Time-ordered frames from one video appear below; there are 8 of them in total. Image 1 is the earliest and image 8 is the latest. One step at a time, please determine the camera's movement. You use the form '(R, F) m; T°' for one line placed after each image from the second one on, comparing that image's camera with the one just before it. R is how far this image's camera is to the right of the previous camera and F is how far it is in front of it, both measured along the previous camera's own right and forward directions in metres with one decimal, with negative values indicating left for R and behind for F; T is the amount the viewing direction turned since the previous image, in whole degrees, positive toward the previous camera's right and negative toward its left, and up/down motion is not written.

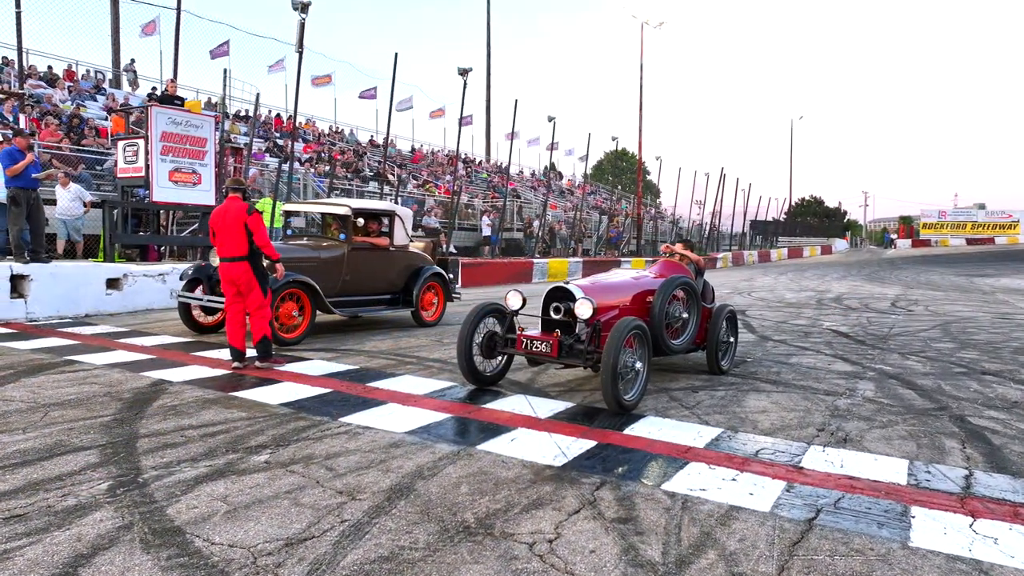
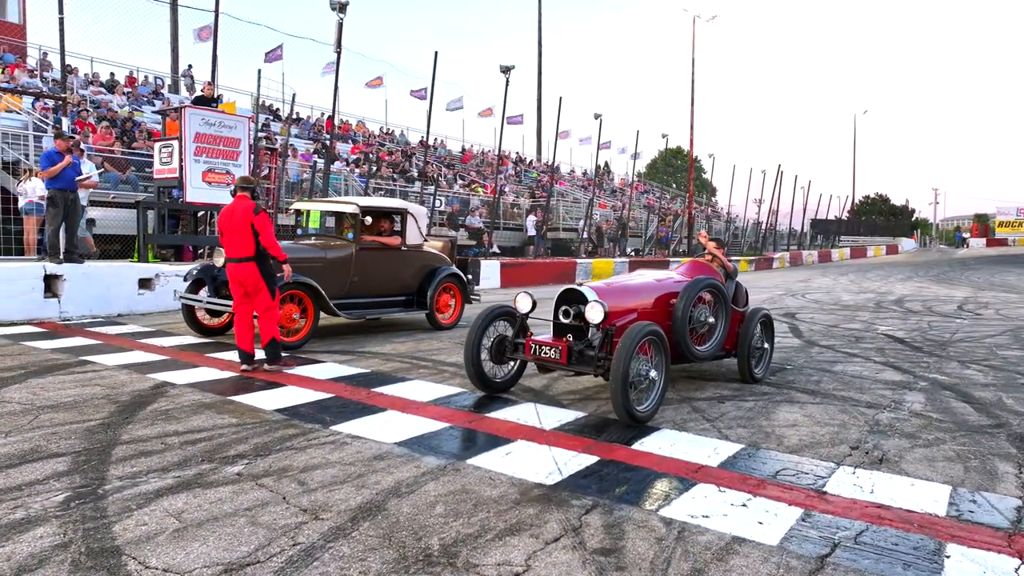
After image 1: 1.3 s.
(+0.3, +0.3) m; -4°
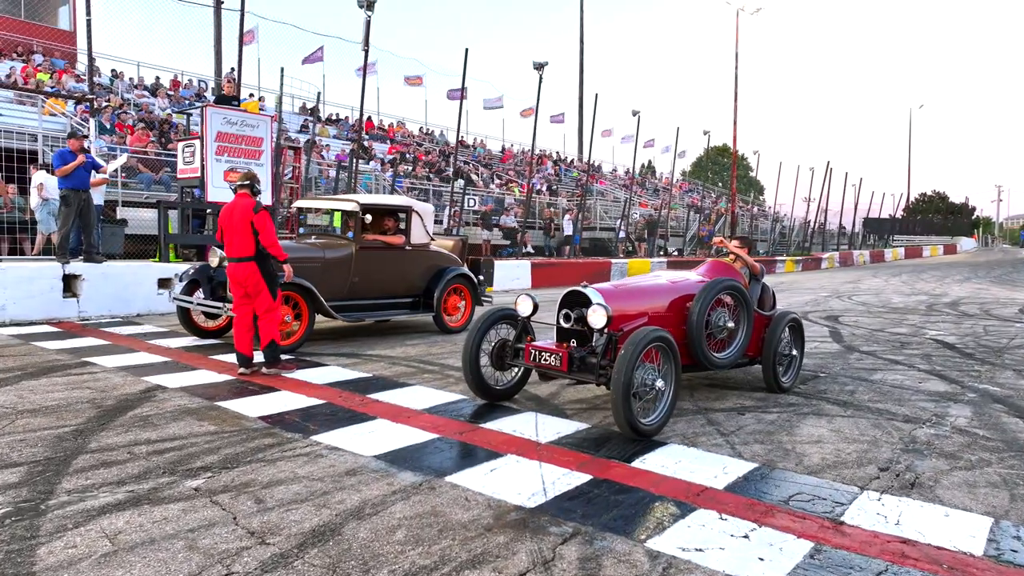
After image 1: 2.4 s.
(+0.3, +0.3) m; -4°
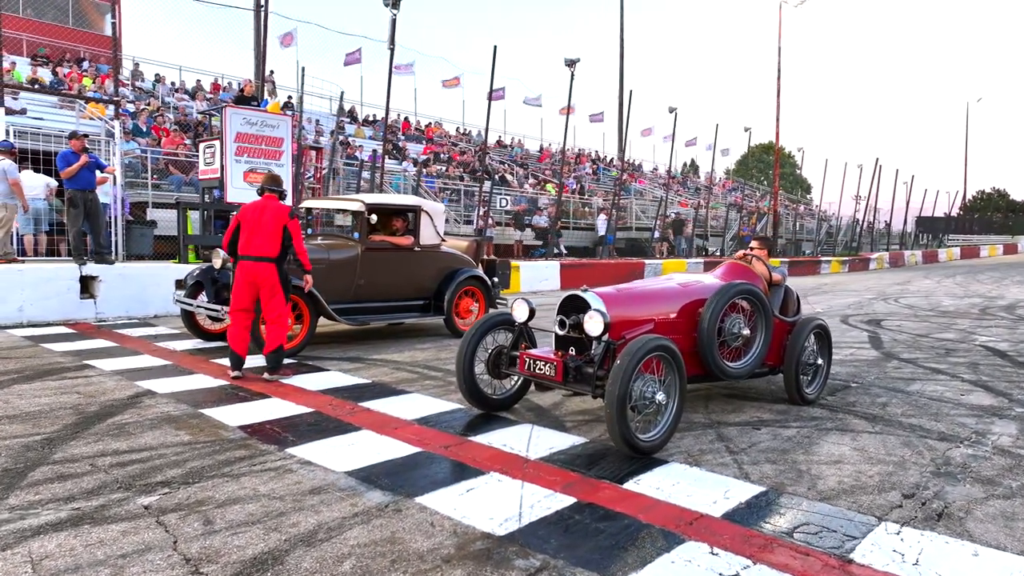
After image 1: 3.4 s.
(+0.3, +0.3) m; -3°
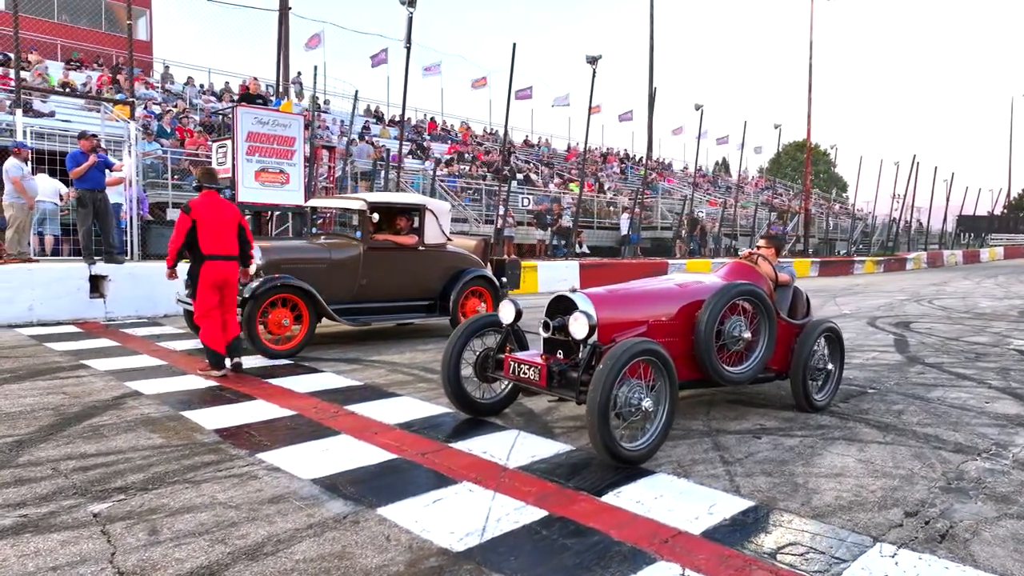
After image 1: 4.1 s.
(+0.3, +0.2) m; -3°
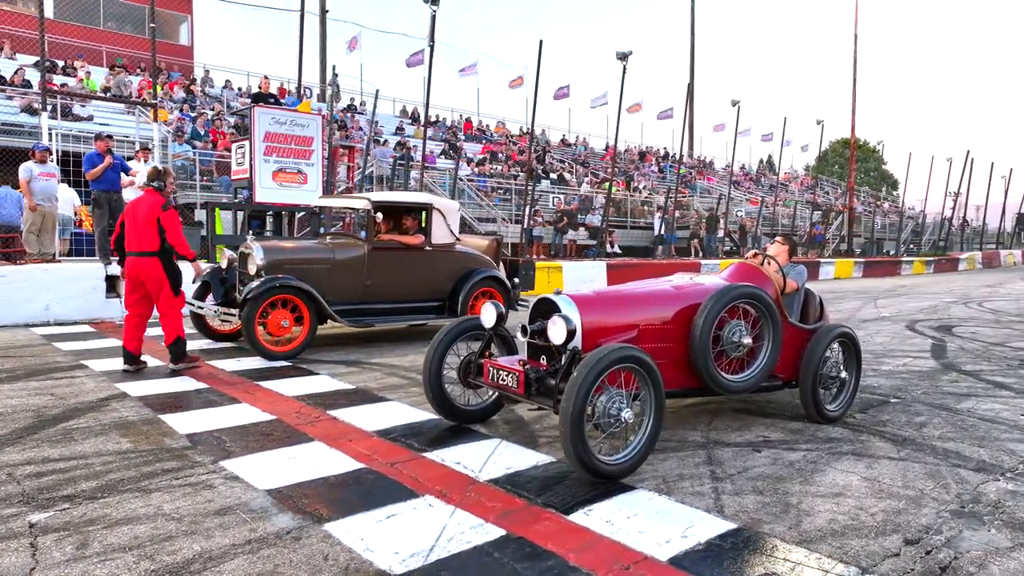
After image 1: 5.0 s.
(+0.4, +0.2) m; -3°
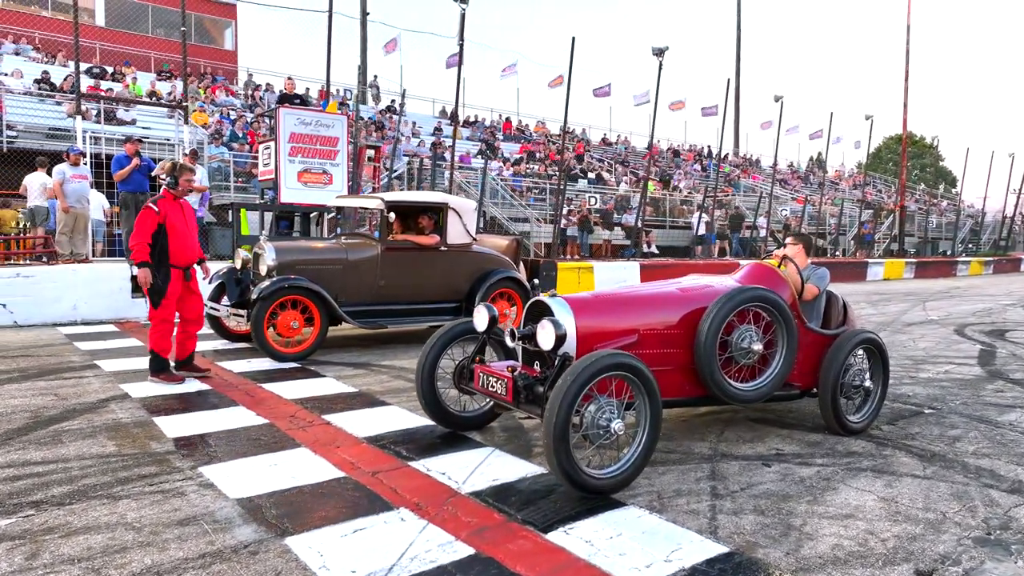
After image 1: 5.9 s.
(+0.3, +0.2) m; -4°
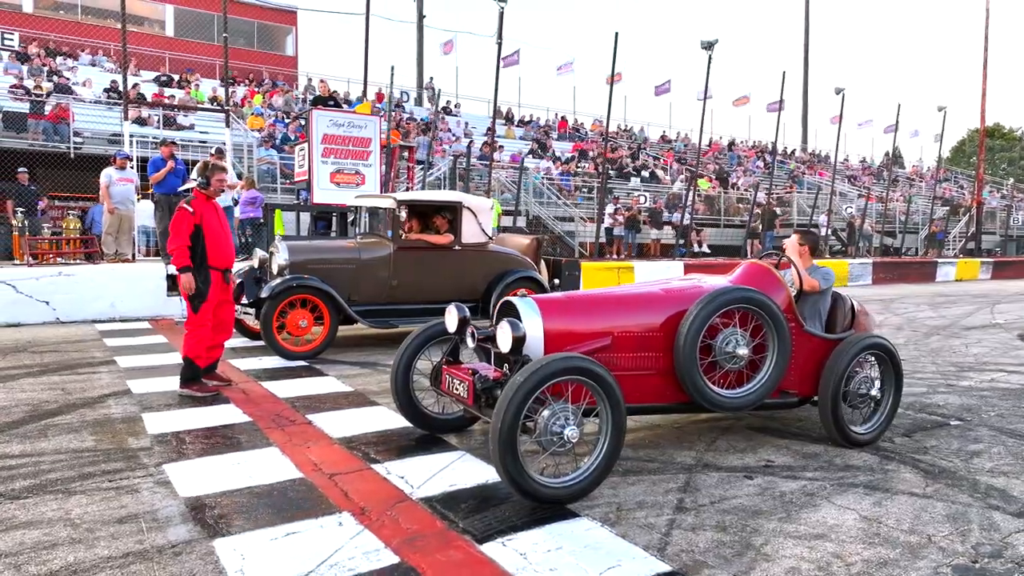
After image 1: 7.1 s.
(+0.5, +0.2) m; -5°
